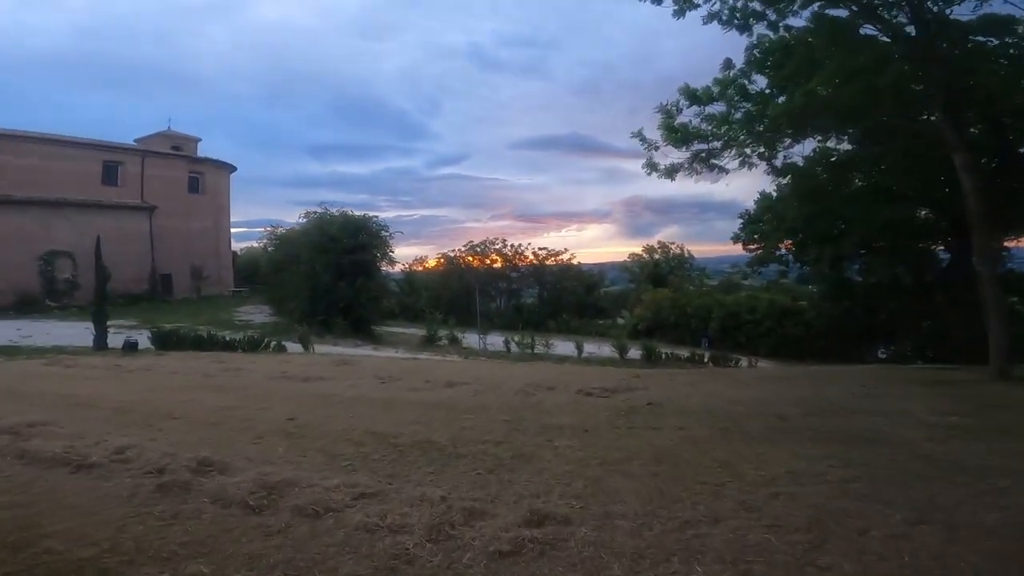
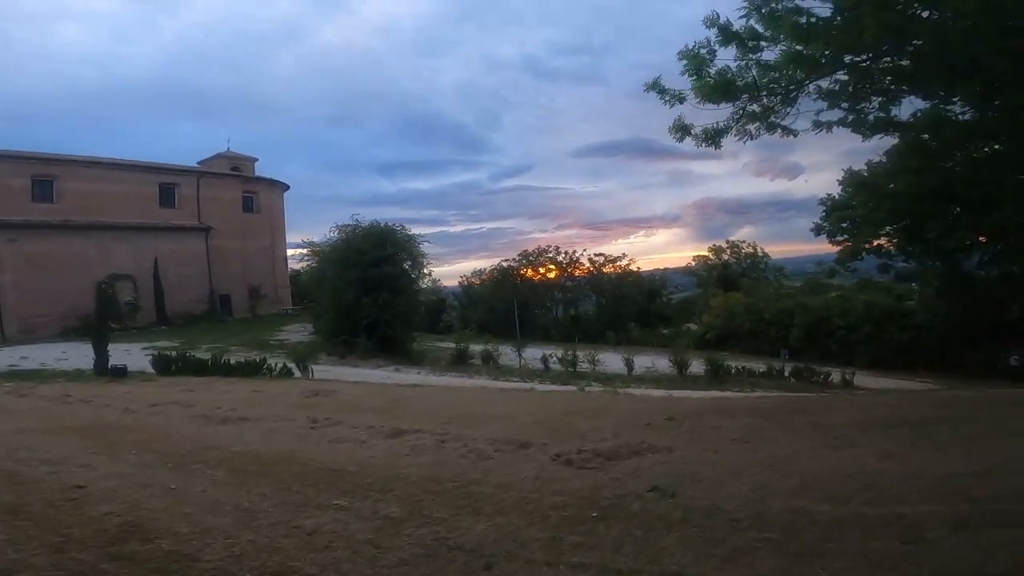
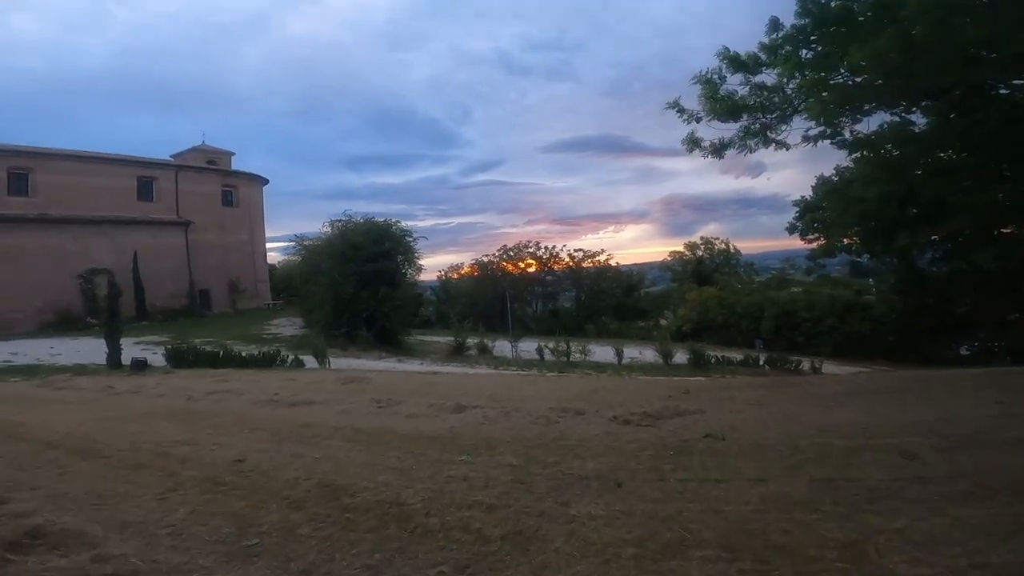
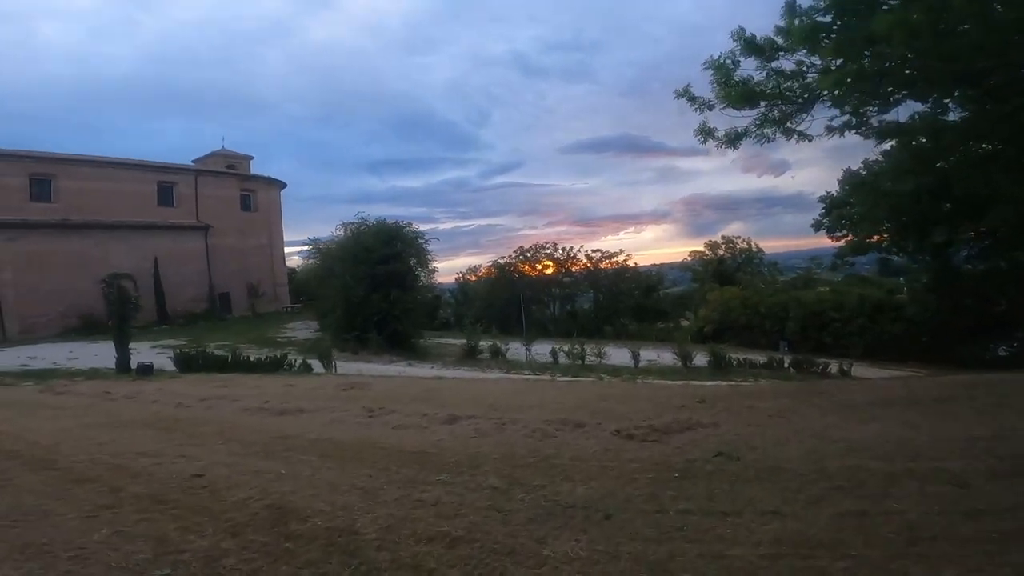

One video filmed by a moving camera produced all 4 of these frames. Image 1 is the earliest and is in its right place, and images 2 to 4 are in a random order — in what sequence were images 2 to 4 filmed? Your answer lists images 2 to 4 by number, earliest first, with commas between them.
3, 4, 2
